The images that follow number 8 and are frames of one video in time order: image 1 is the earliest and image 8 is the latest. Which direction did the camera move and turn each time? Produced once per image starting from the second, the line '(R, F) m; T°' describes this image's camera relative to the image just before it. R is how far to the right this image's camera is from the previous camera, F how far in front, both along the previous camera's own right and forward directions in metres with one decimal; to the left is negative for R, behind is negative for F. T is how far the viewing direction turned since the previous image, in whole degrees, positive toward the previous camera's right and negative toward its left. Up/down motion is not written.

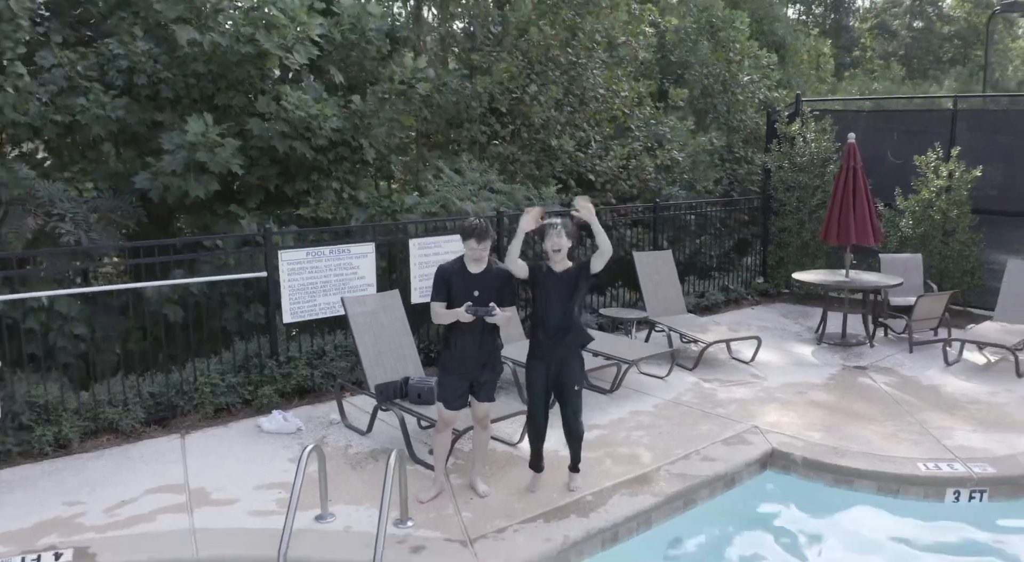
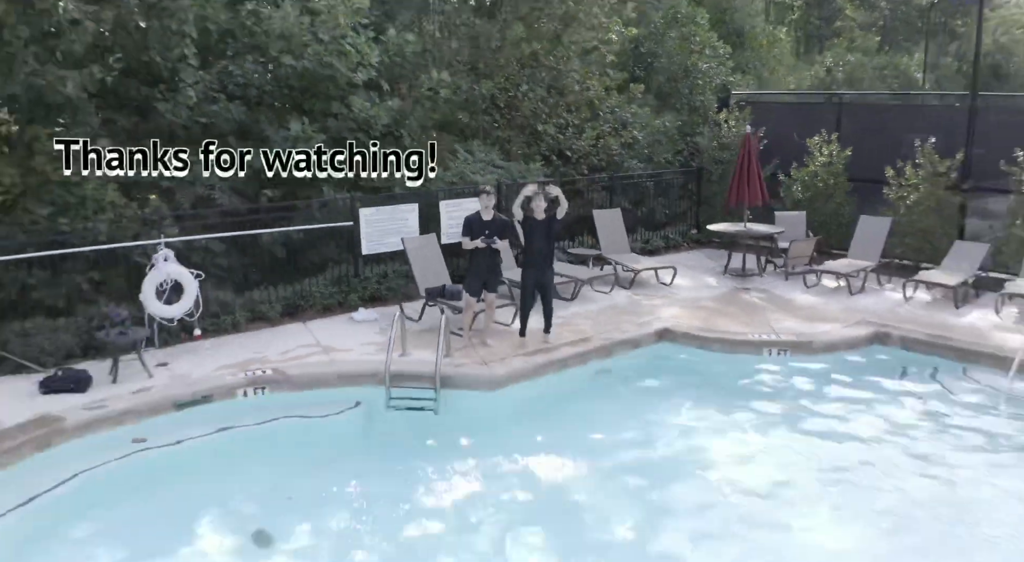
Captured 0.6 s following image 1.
(0.0, -1.5) m; 0°
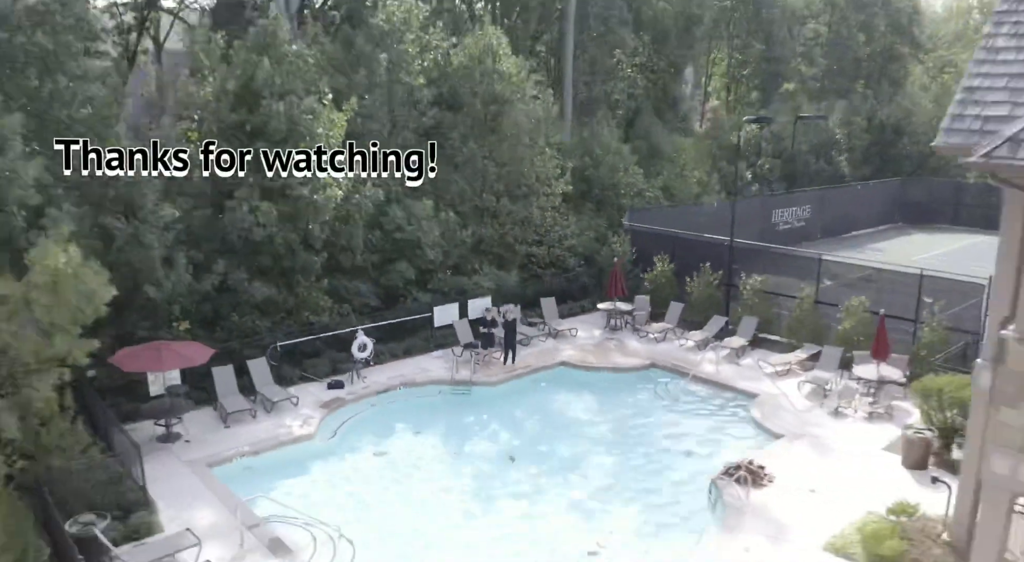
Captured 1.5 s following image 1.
(+0.2, -5.5) m; 0°
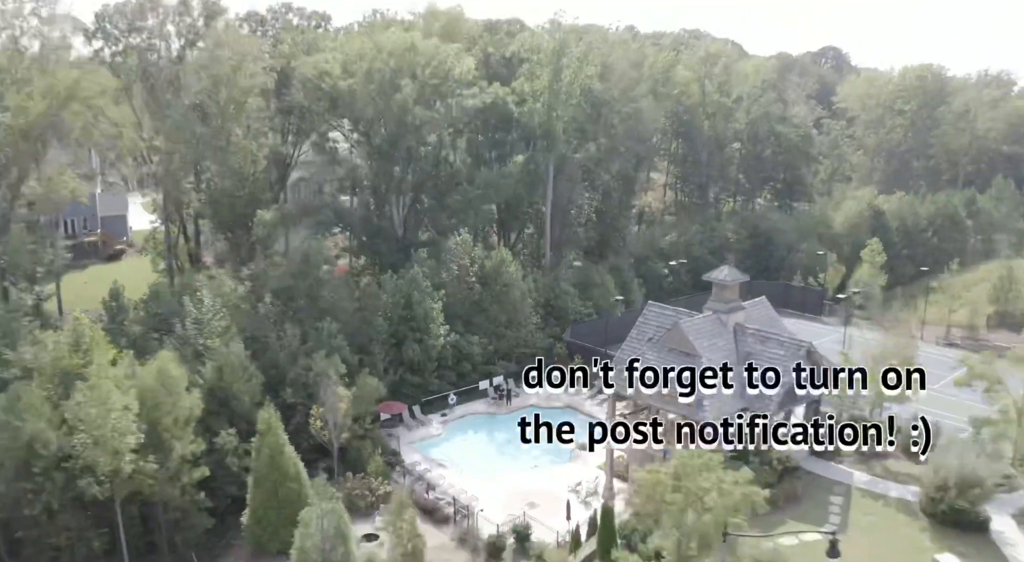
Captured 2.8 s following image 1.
(+0.4, -14.6) m; -1°
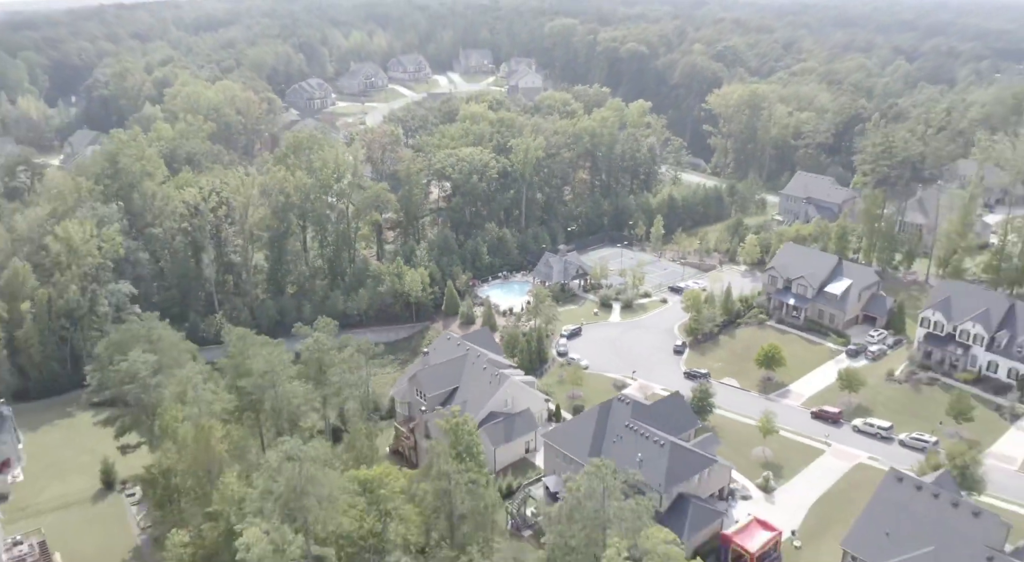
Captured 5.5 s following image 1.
(+0.6, -54.1) m; 0°
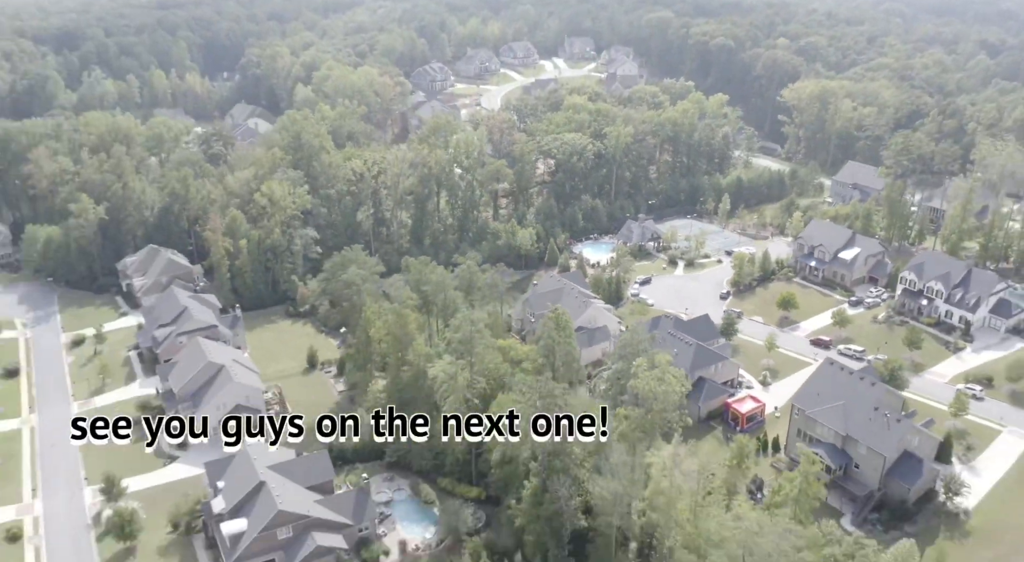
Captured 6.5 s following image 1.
(+0.7, -21.7) m; -6°
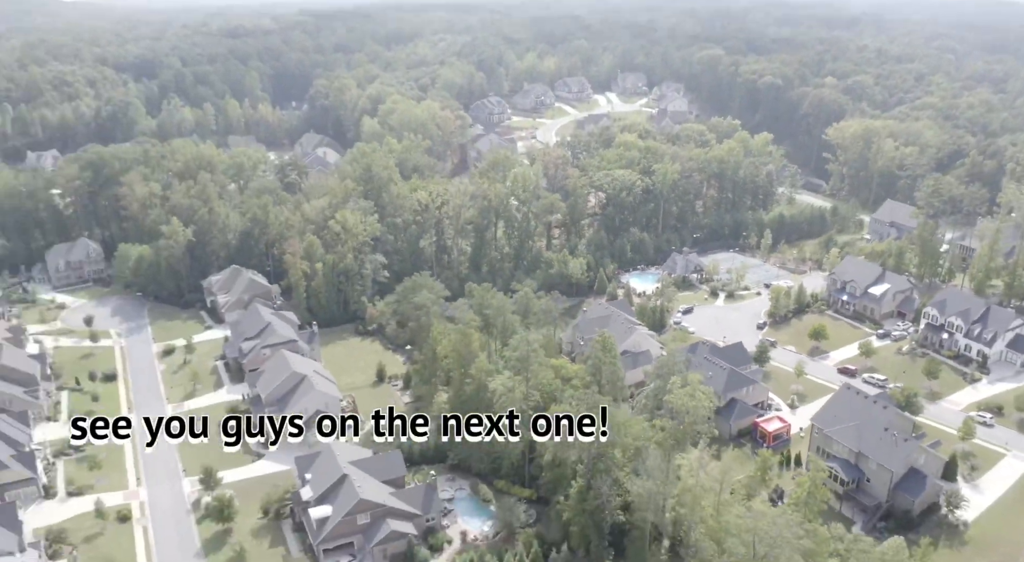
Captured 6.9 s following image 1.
(-0.3, -7.7) m; -3°
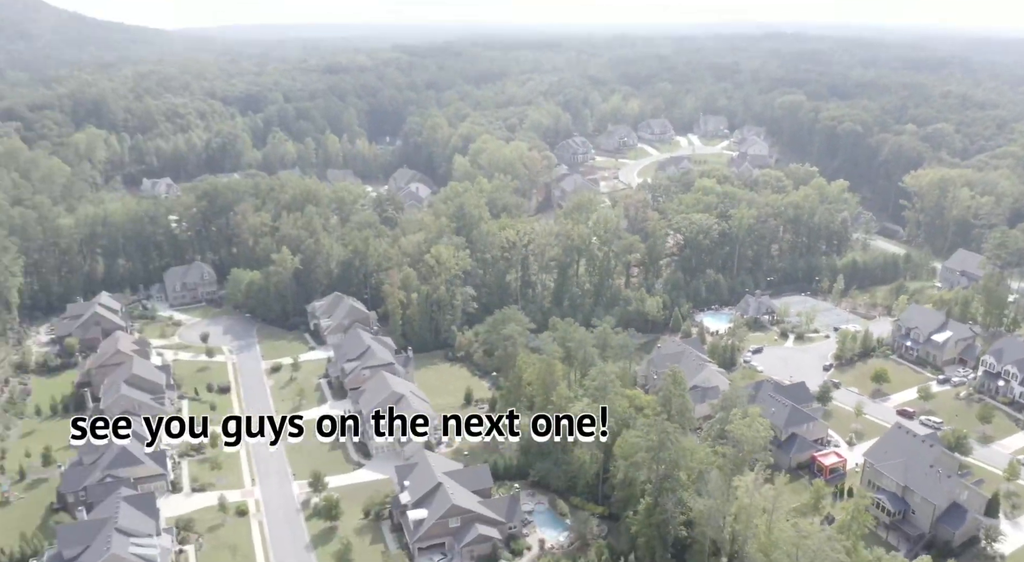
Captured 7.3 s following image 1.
(-0.3, -7.8) m; -5°
